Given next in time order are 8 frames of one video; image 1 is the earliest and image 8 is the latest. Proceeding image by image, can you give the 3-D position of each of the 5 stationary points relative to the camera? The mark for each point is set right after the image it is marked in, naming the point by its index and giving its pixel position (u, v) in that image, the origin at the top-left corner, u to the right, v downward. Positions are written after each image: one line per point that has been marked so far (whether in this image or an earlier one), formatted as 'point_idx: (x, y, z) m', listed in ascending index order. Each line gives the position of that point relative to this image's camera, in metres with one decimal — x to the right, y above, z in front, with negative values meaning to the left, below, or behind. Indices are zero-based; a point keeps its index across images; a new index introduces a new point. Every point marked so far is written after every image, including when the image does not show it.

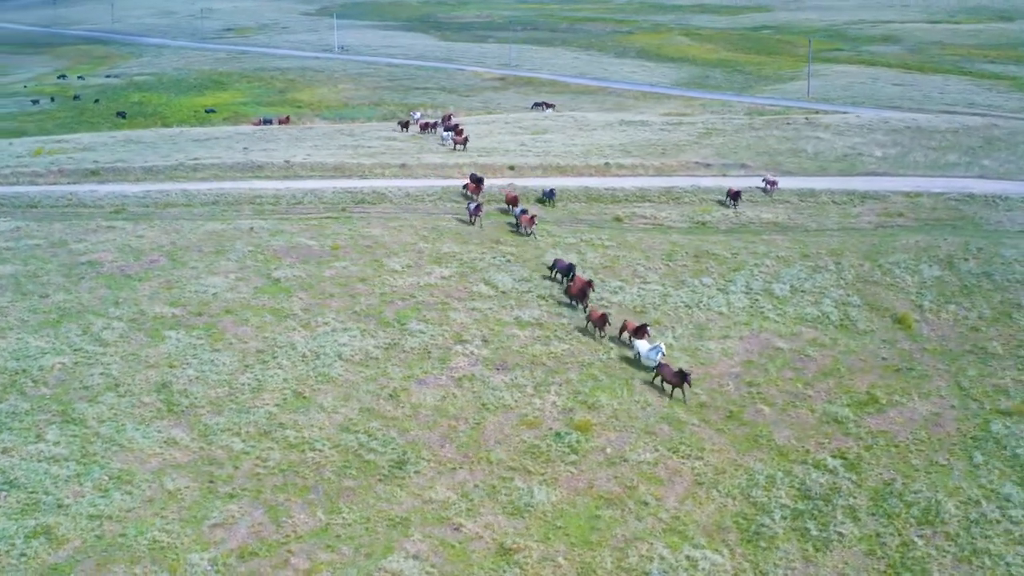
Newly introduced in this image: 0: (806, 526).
0: (+7.2, -5.9, +19.7) m
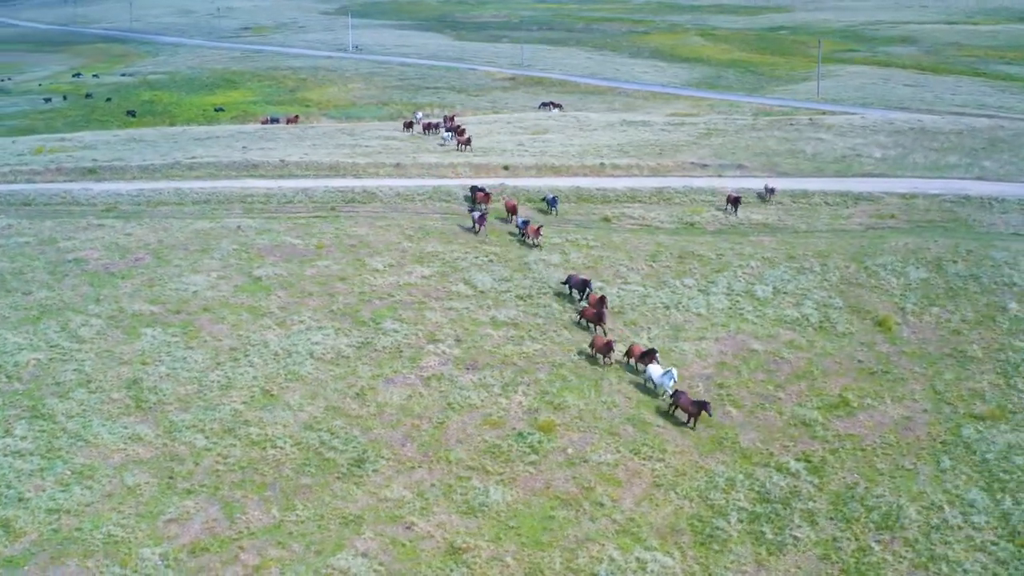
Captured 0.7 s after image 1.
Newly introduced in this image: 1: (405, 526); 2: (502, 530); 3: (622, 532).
0: (+6.0, -5.9, +19.6) m
1: (-2.6, -5.7, +19.4) m
2: (-0.3, -5.8, +19.3) m
3: (+2.6, -5.9, +19.4) m
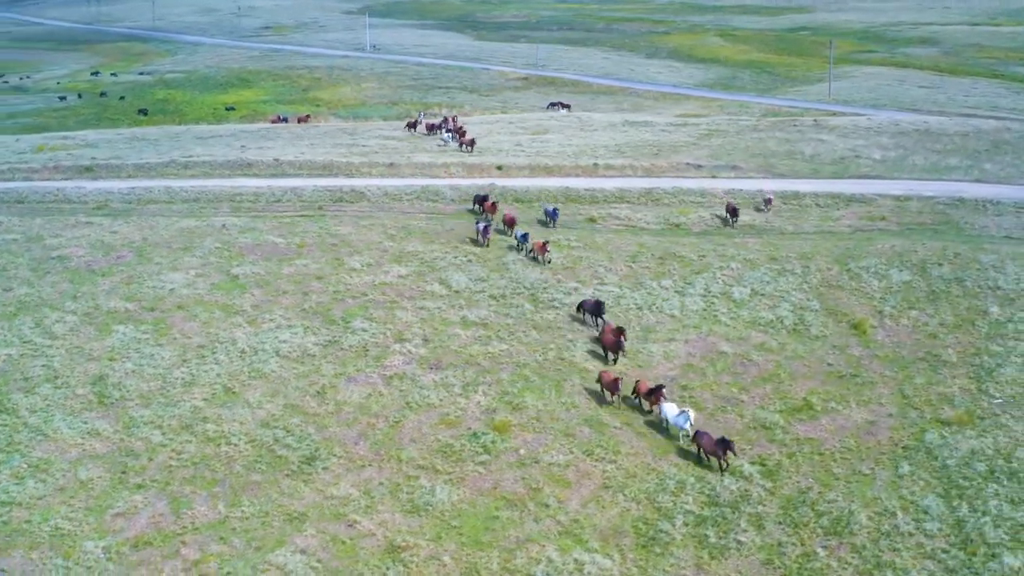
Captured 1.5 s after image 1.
0: (+4.7, -5.9, +19.5) m
1: (-4.0, -5.7, +19.5) m
2: (-1.7, -5.8, +19.4) m
3: (+1.2, -5.9, +19.3) m
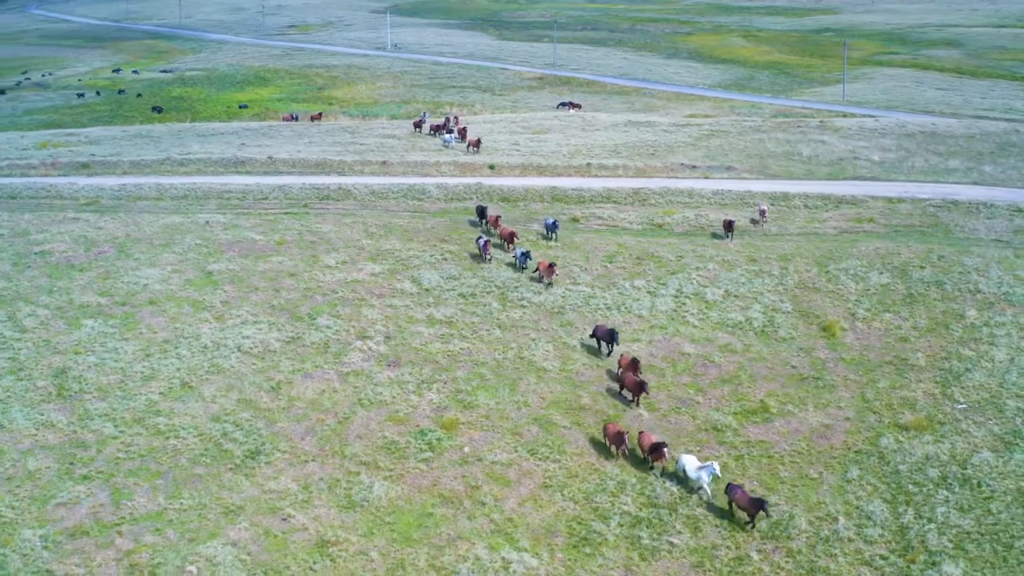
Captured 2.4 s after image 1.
0: (+3.0, -5.9, +19.4) m
1: (-5.6, -5.6, +19.6) m
2: (-3.3, -5.7, +19.5) m
3: (-0.4, -5.8, +19.4) m
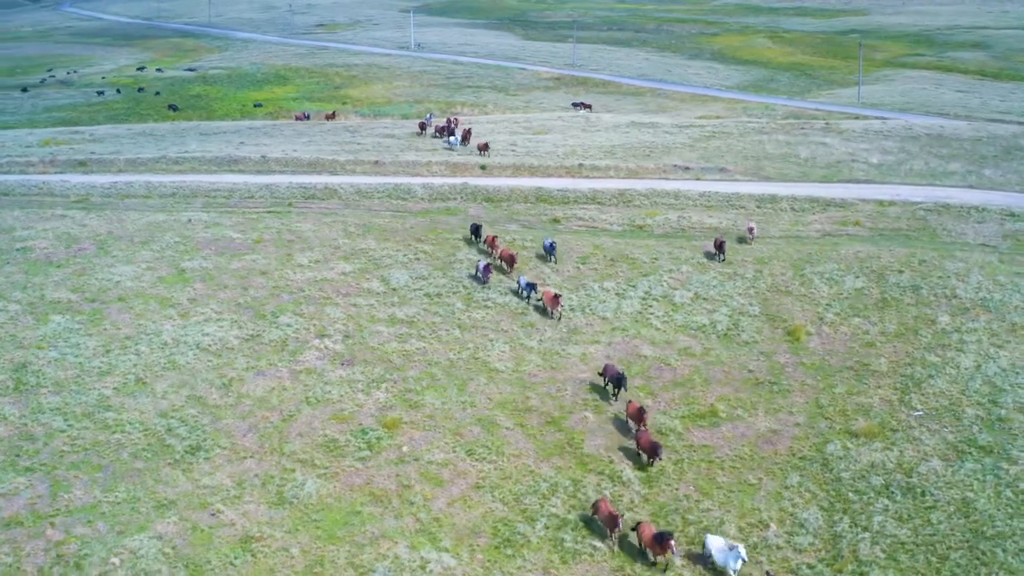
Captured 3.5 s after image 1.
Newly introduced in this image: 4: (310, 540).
0: (+1.2, -6.0, +19.4) m
1: (-7.4, -5.5, +19.9) m
2: (-5.1, -5.7, +19.6) m
3: (-2.2, -5.9, +19.5) m
4: (-4.8, -6.0, +19.1) m
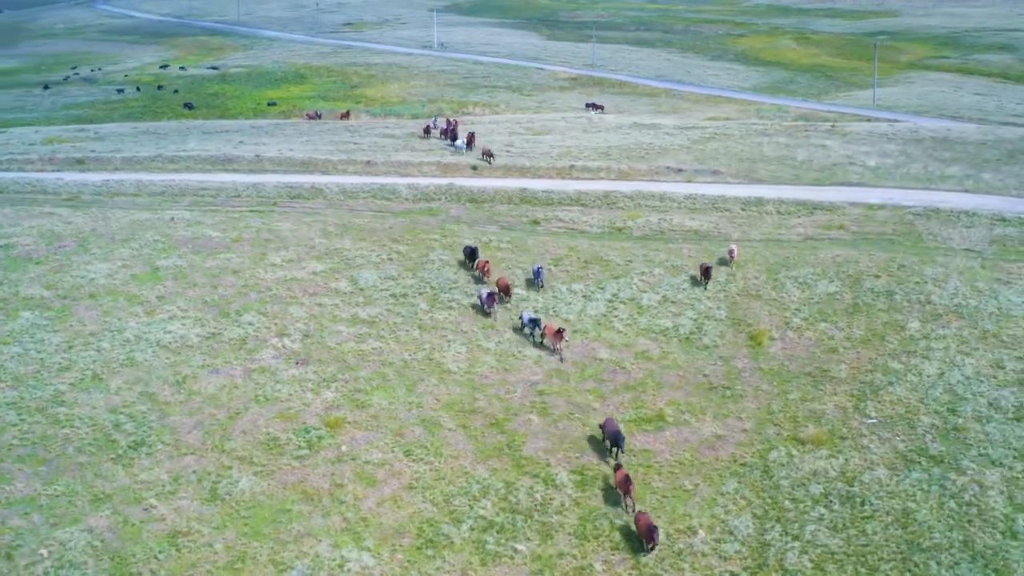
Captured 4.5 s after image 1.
0: (-0.6, -6.1, +19.5) m
1: (-9.2, -5.5, +20.2) m
2: (-6.9, -5.7, +19.9) m
3: (-4.0, -5.9, +19.6) m
4: (-6.6, -6.0, +19.3) m
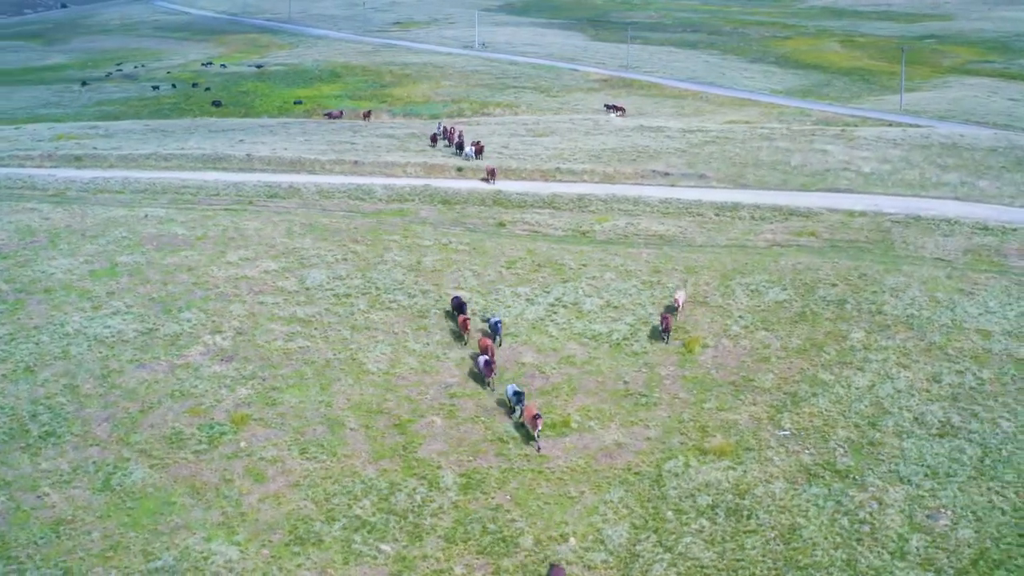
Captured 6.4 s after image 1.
0: (-3.8, -6.1, +19.7) m
1: (-12.4, -5.4, +20.9) m
2: (-10.1, -5.6, +20.5) m
3: (-7.2, -5.9, +20.1) m
4: (-9.8, -5.9, +19.9) m
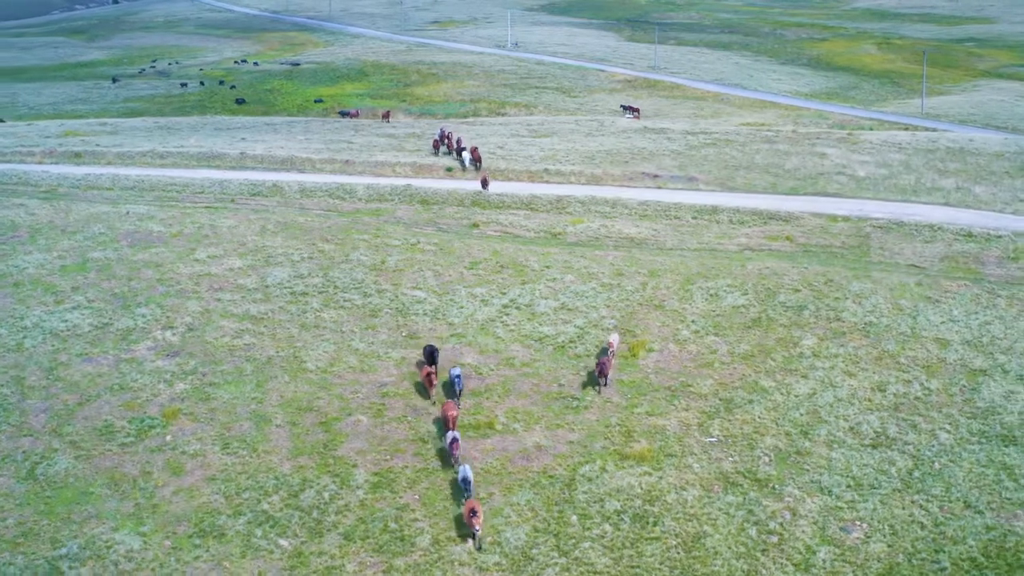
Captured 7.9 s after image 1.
0: (-6.4, -6.1, +20.1) m
1: (-14.8, -5.3, +21.7) m
2: (-12.6, -5.5, +21.2) m
3: (-9.8, -5.8, +20.6) m
4: (-12.3, -5.8, +20.6) m
